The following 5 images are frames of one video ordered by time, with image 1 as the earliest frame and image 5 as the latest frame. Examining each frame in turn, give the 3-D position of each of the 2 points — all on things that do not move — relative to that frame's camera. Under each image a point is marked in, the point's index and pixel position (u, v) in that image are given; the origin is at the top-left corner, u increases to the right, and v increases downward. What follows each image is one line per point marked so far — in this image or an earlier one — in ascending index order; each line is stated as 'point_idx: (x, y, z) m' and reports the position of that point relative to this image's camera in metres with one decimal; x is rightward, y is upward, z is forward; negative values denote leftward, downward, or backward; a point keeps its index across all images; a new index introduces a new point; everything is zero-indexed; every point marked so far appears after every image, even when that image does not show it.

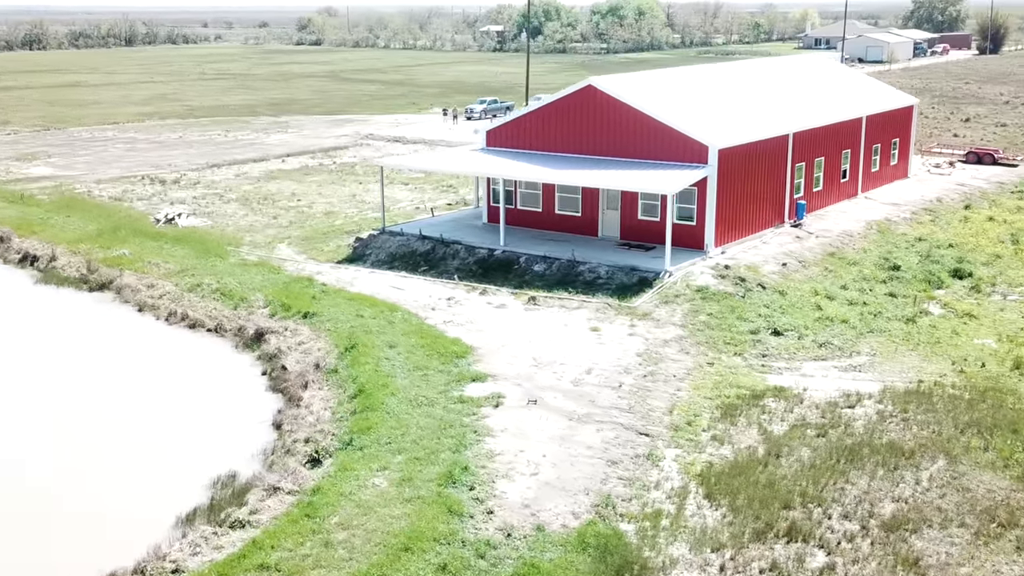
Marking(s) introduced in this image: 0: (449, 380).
0: (-1.1, -1.6, +19.4) m
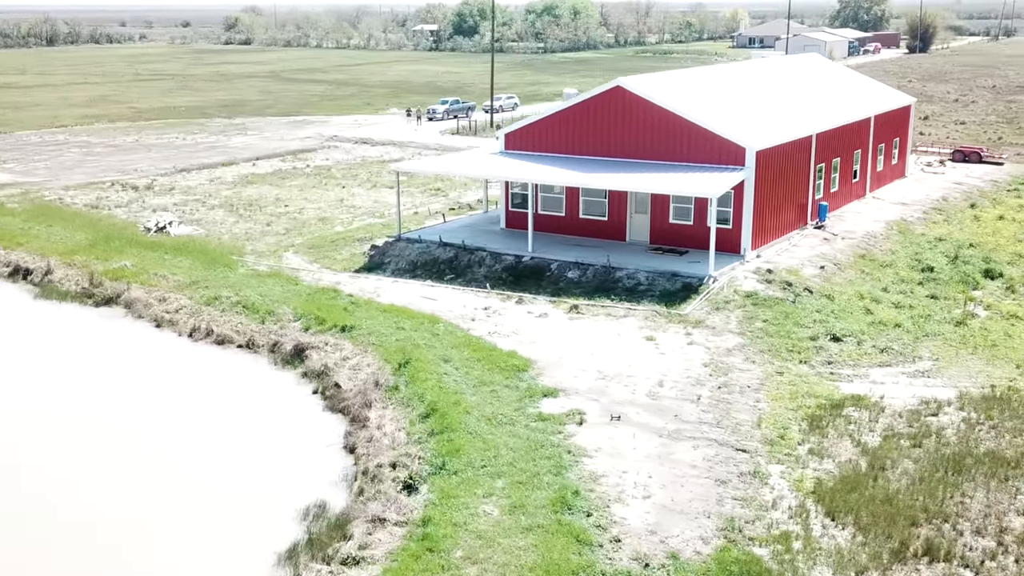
0: (+0.2, -1.8, +18.5) m
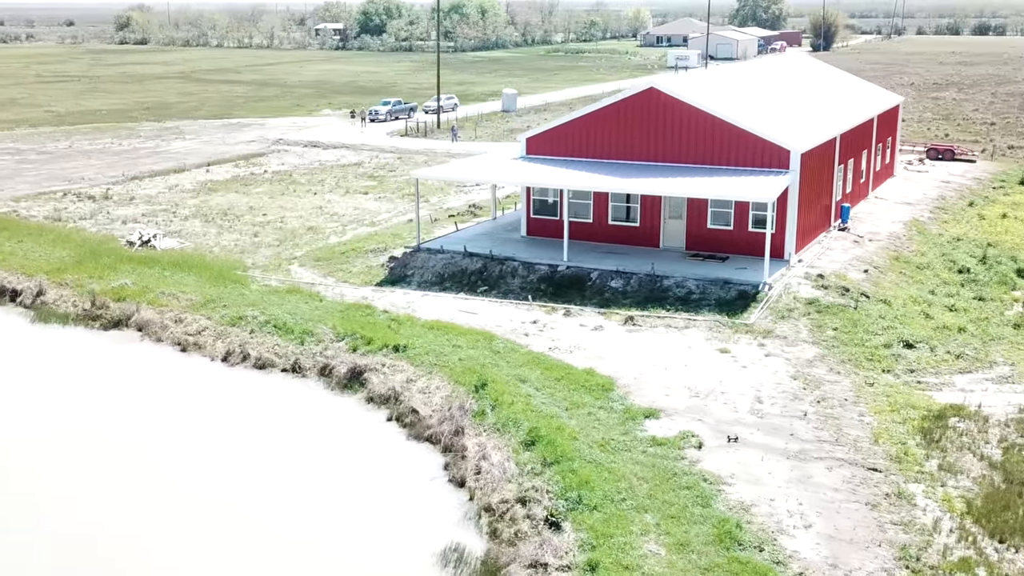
0: (+1.7, -2.0, +17.5) m
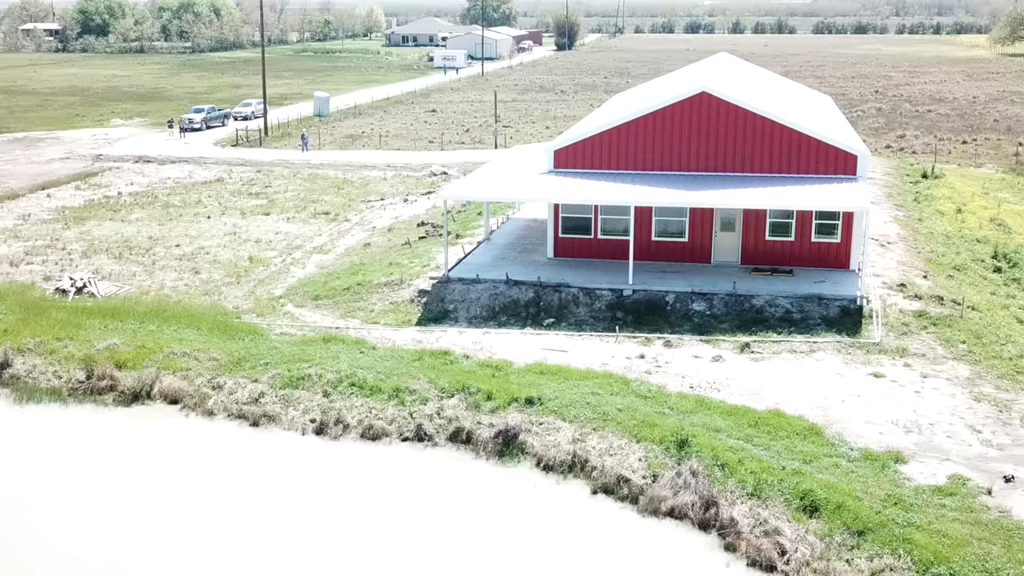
0: (+5.0, -2.4, +15.6) m
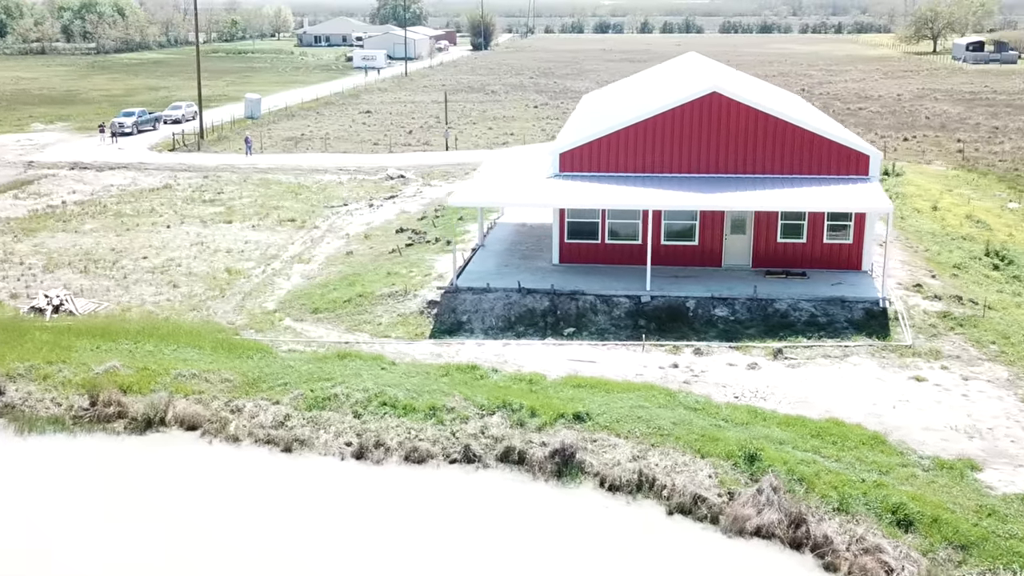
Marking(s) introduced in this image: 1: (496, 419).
0: (+5.9, -2.5, +15.2) m
1: (-0.3, -2.0, +17.5) m
